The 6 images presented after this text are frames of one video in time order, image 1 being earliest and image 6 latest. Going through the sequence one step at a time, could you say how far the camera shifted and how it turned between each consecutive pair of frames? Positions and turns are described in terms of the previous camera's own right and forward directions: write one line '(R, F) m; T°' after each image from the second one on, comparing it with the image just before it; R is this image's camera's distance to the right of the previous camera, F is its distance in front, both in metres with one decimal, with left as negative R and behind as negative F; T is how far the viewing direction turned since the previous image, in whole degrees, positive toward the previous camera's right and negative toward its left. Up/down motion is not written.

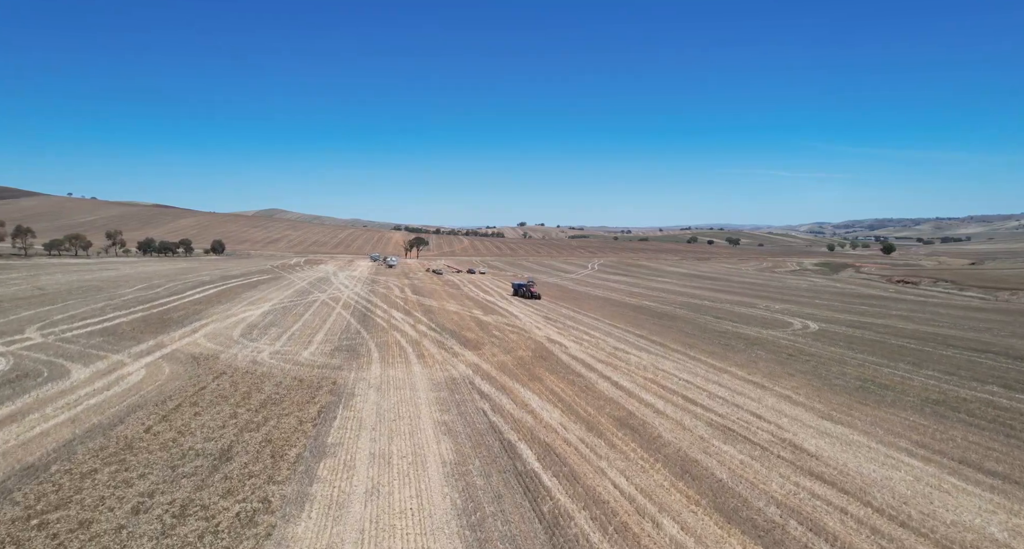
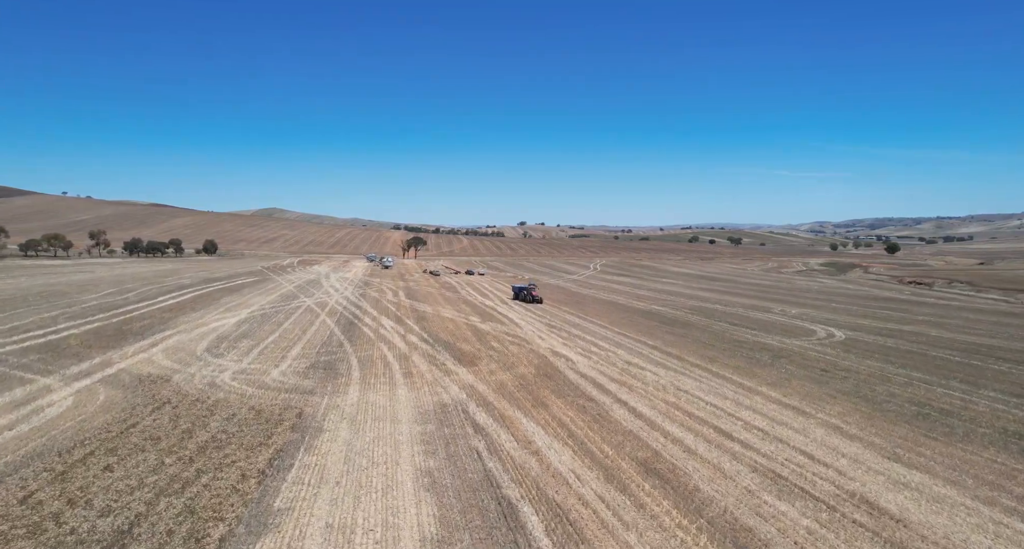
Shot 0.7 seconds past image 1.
(0.0, +2.4) m; 0°
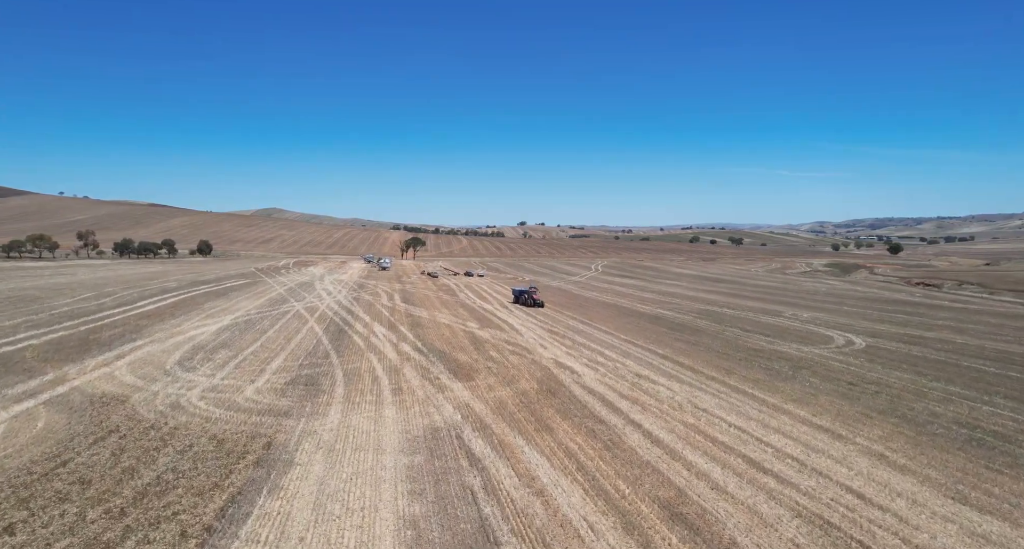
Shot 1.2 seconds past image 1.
(0.0, +1.6) m; 0°
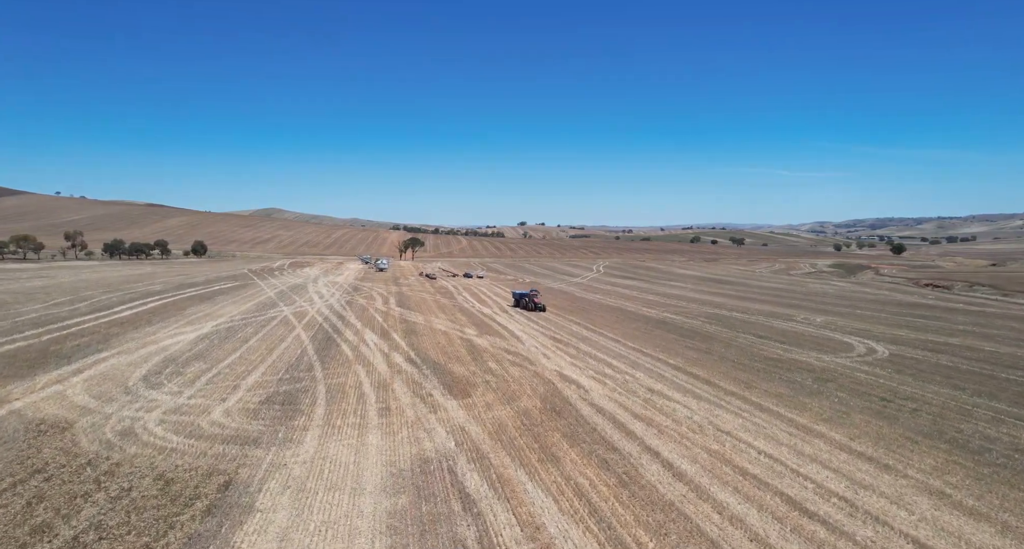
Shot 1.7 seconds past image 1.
(0.0, +1.6) m; 0°
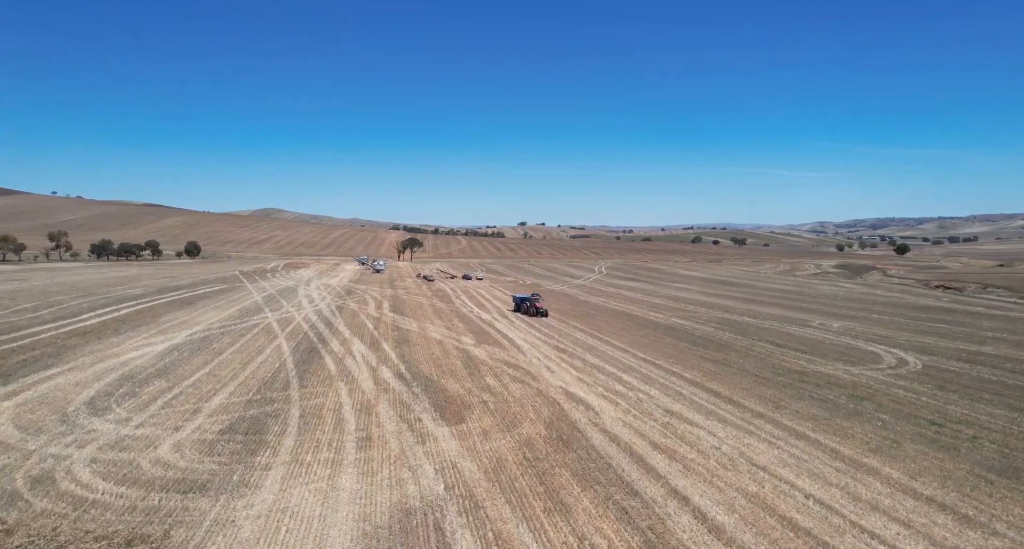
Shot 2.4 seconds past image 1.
(0.0, +2.0) m; 0°
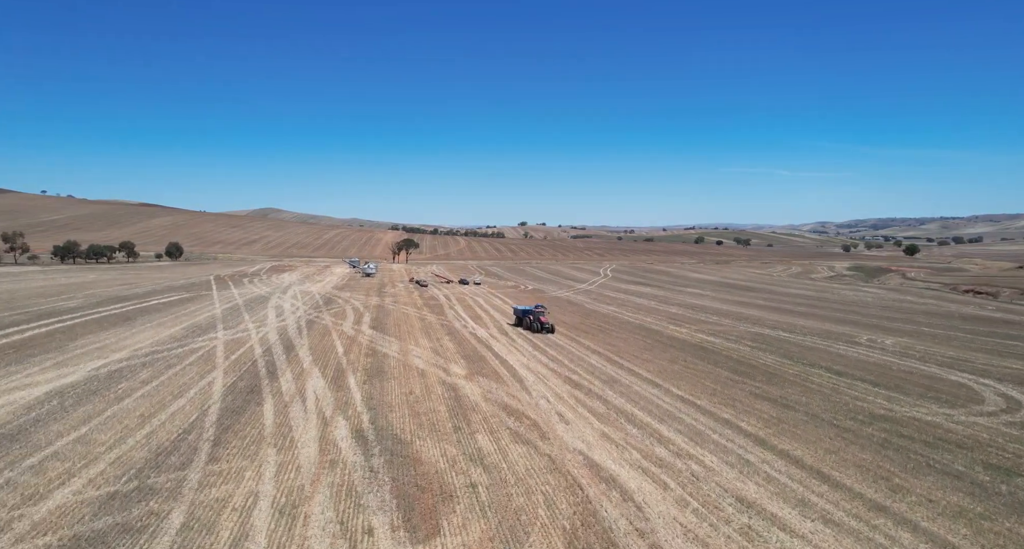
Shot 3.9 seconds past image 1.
(0.0, +5.0) m; 0°
